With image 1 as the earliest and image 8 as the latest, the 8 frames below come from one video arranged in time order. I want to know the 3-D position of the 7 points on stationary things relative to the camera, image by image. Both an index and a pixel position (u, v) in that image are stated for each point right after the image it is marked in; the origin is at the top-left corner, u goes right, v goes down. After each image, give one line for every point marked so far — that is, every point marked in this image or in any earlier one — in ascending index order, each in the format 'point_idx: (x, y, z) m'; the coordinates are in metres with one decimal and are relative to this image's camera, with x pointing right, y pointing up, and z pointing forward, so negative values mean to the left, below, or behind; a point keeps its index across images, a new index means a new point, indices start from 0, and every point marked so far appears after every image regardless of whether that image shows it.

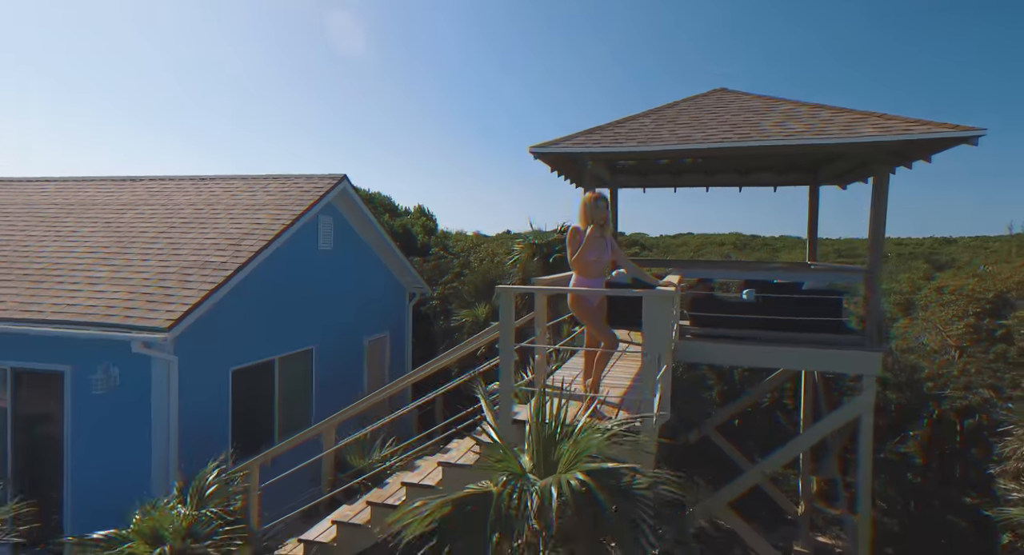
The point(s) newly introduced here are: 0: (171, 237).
0: (-4.4, +0.5, +6.9) m
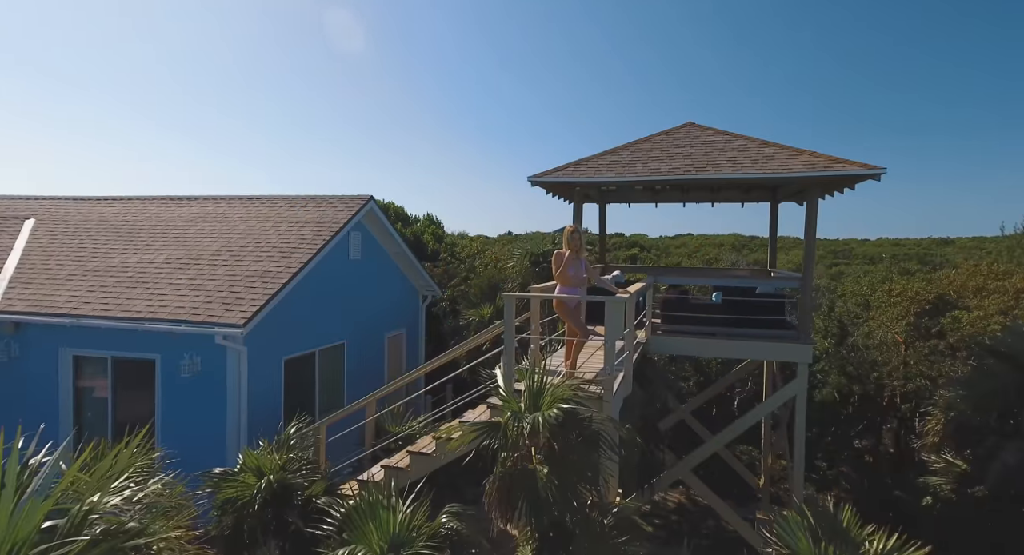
0: (-4.4, +0.4, +8.4) m
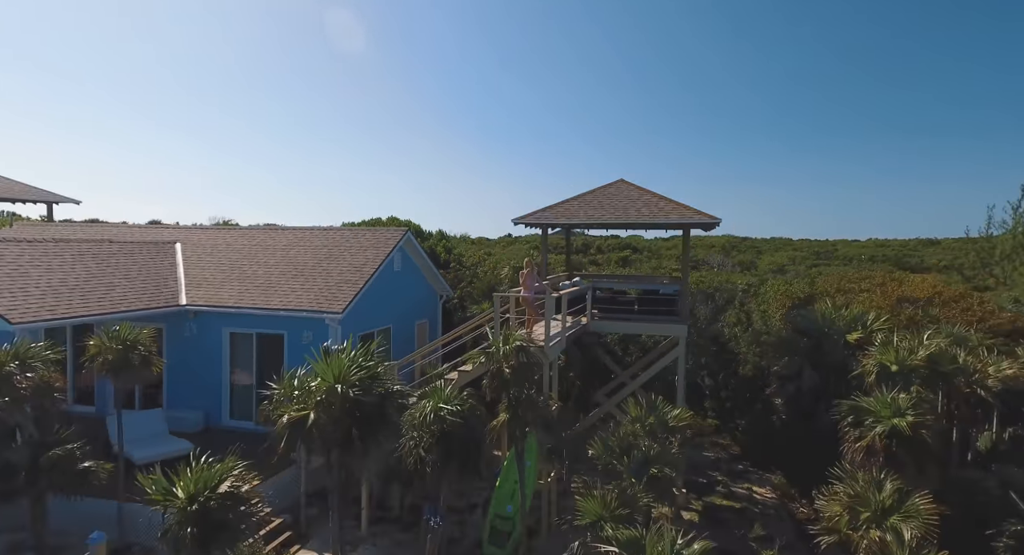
0: (-4.6, +0.3, +13.0) m
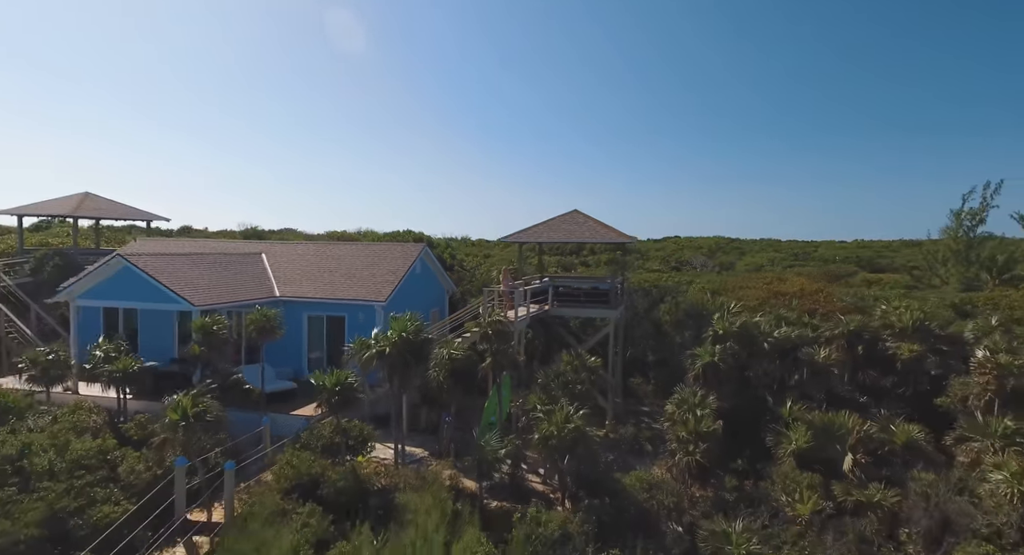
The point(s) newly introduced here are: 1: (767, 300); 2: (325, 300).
0: (-5.1, +0.3, +18.8) m
1: (+9.4, -0.8, +19.4) m
2: (-6.0, -0.7, +17.2) m
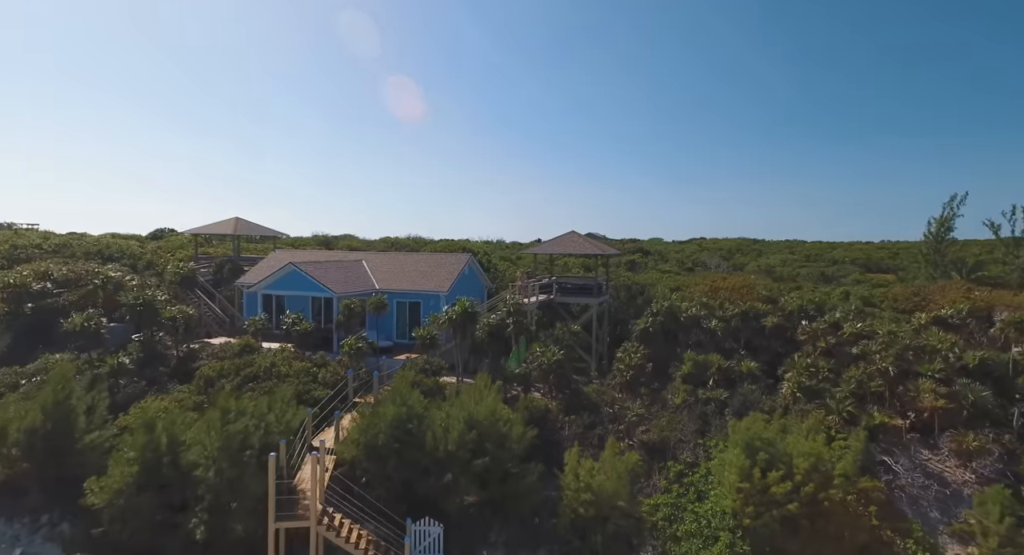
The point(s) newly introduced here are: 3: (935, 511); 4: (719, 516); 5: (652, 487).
0: (-4.2, +0.3, +28.2) m
1: (+10.4, -0.7, +27.9) m
2: (-5.2, -0.7, +26.7) m
3: (+11.6, -6.4, +14.6) m
4: (+5.6, -6.5, +14.4) m
5: (+4.2, -6.2, +16.0) m
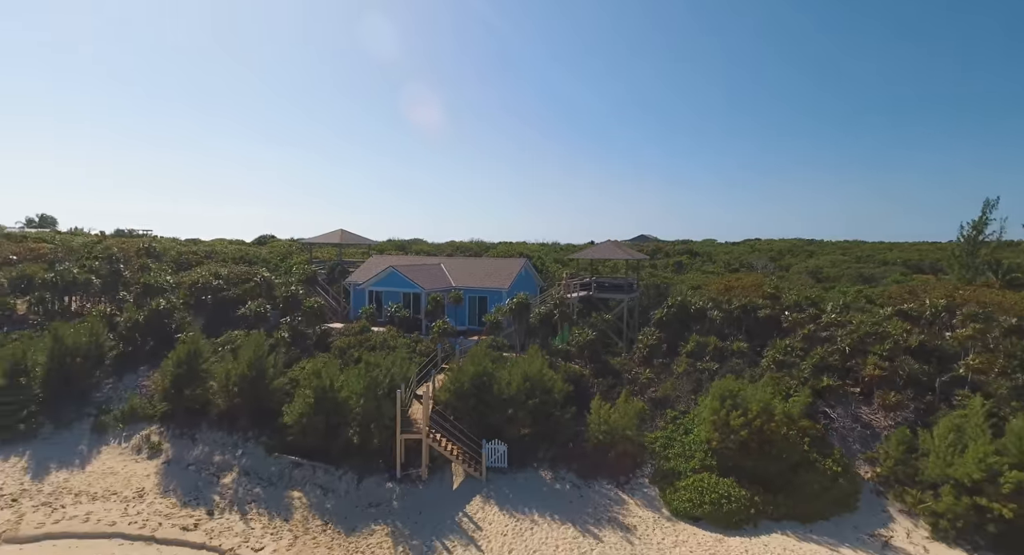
0: (-1.0, +0.3, +35.6) m
1: (+13.4, -0.7, +33.7) m
2: (-2.2, -0.7, +34.2) m
3: (+13.2, -6.4, +20.3) m
4: (+7.3, -6.5, +20.8) m
5: (+6.1, -6.3, +22.5) m
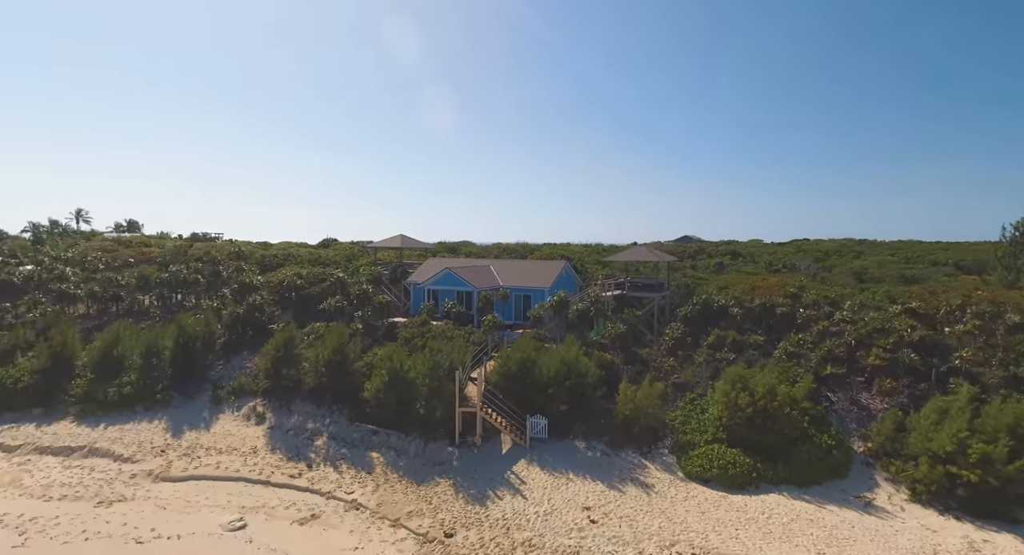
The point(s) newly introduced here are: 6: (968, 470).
0: (+2.1, +0.3, +39.7) m
1: (+16.3, -0.8, +36.6) m
2: (+0.8, -0.7, +38.4) m
3: (+15.0, -6.4, +23.3) m
4: (+9.1, -6.5, +24.2) m
5: (+8.0, -6.3, +26.1) m
6: (+16.5, -7.0, +19.2) m
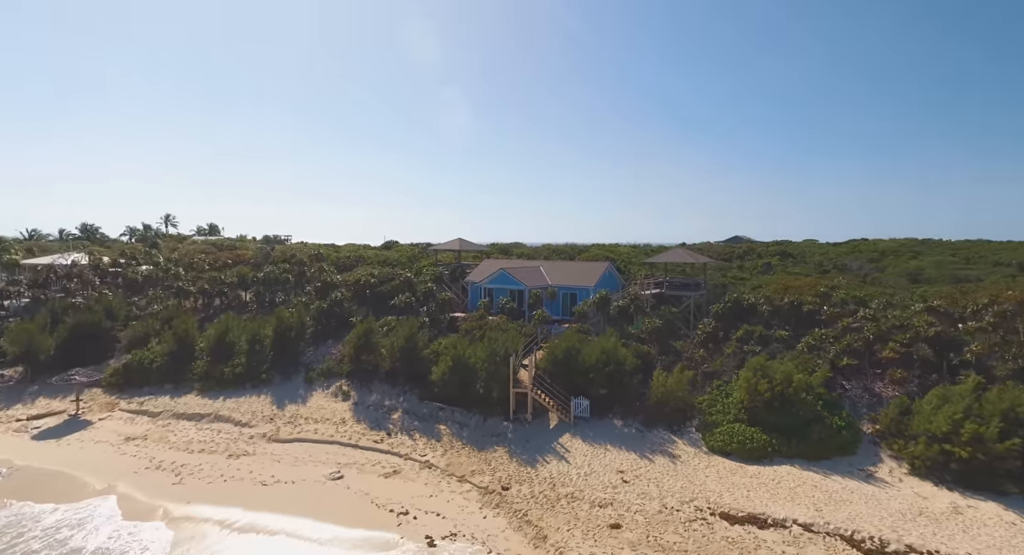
0: (+6.0, +0.3, +43.5) m
1: (+19.8, -0.8, +39.2) m
2: (+4.5, -0.7, +42.4) m
3: (+17.3, -6.4, +26.0) m
4: (+11.5, -6.5, +27.5) m
5: (+10.6, -6.3, +29.4) m
6: (+18.4, -7.0, +21.8) m
